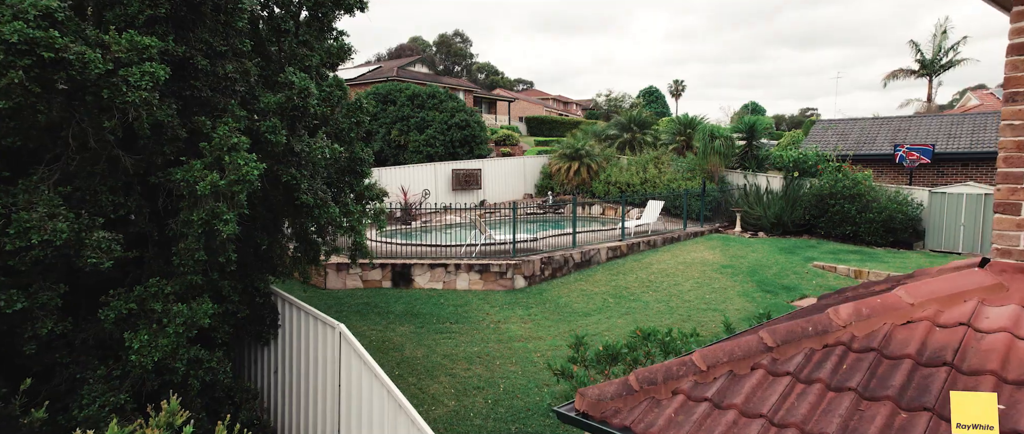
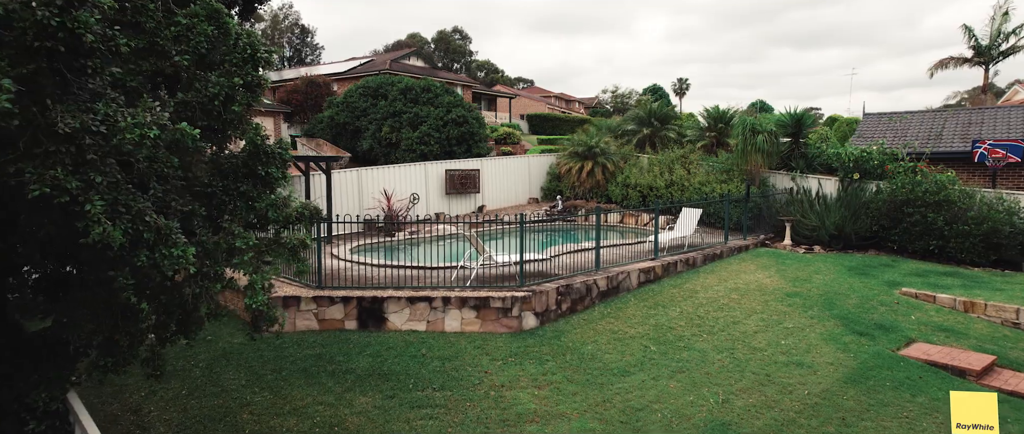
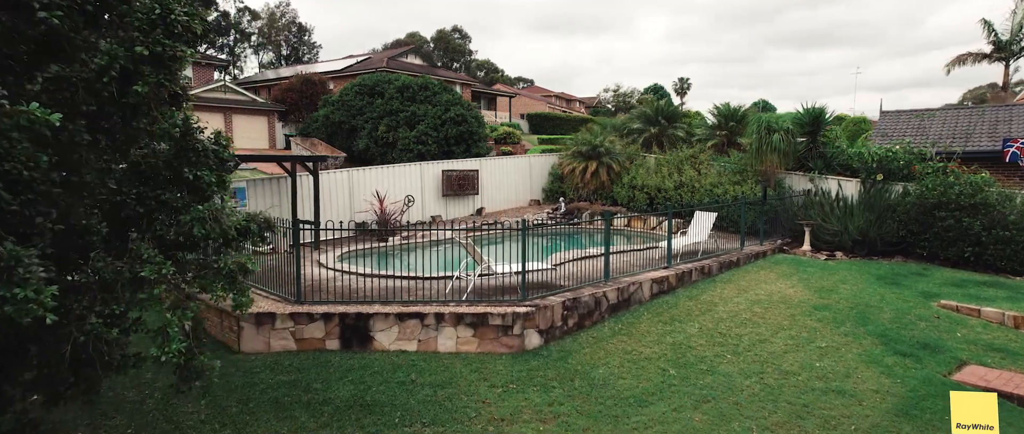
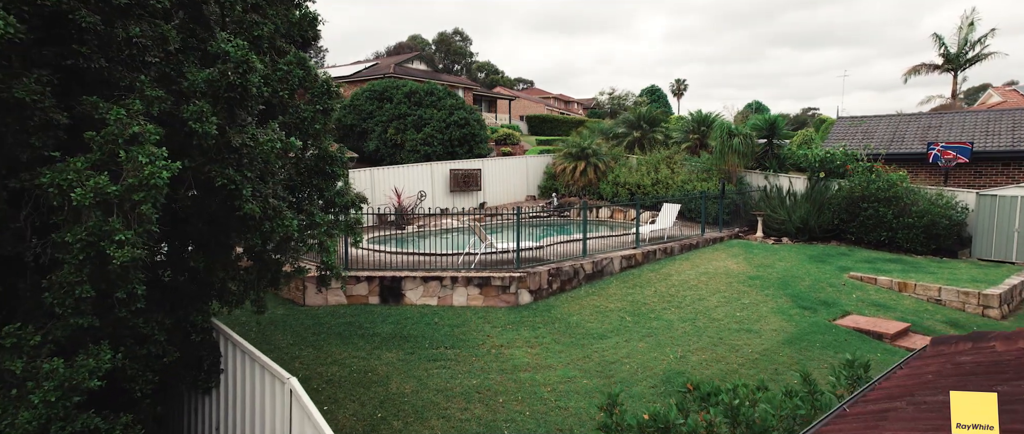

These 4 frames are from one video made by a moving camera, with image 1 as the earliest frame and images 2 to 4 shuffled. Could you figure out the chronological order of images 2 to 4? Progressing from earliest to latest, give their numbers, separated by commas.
4, 2, 3
